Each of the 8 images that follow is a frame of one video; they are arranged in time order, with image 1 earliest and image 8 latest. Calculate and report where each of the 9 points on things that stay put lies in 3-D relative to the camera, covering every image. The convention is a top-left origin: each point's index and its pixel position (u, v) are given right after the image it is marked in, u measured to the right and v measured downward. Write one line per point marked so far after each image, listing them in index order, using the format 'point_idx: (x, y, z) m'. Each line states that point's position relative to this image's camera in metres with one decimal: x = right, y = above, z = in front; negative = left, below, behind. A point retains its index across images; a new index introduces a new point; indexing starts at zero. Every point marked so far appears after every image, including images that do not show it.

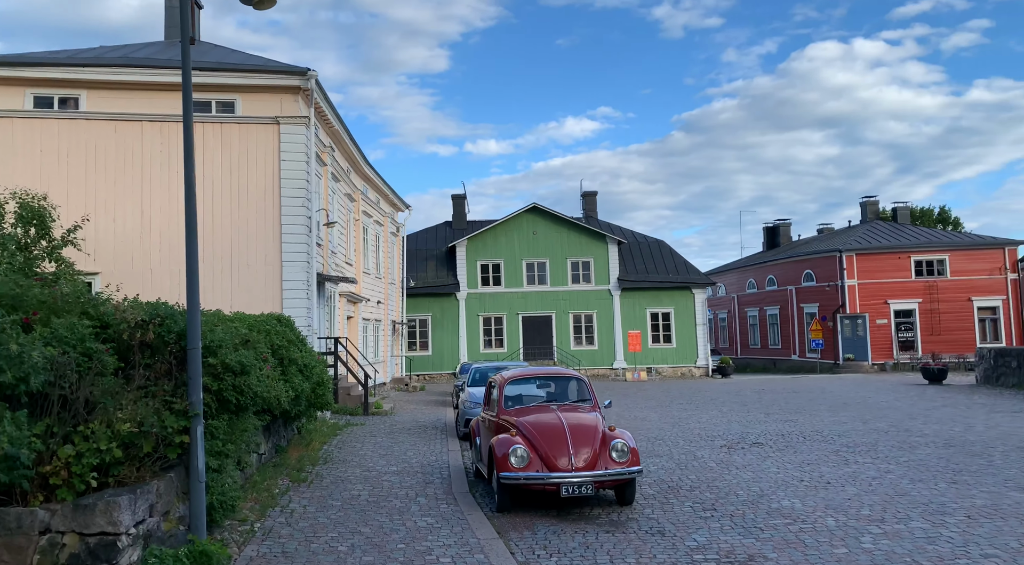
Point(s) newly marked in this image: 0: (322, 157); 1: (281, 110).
0: (-4.6, +3.1, +19.0) m
1: (-5.0, +3.7, +16.7) m
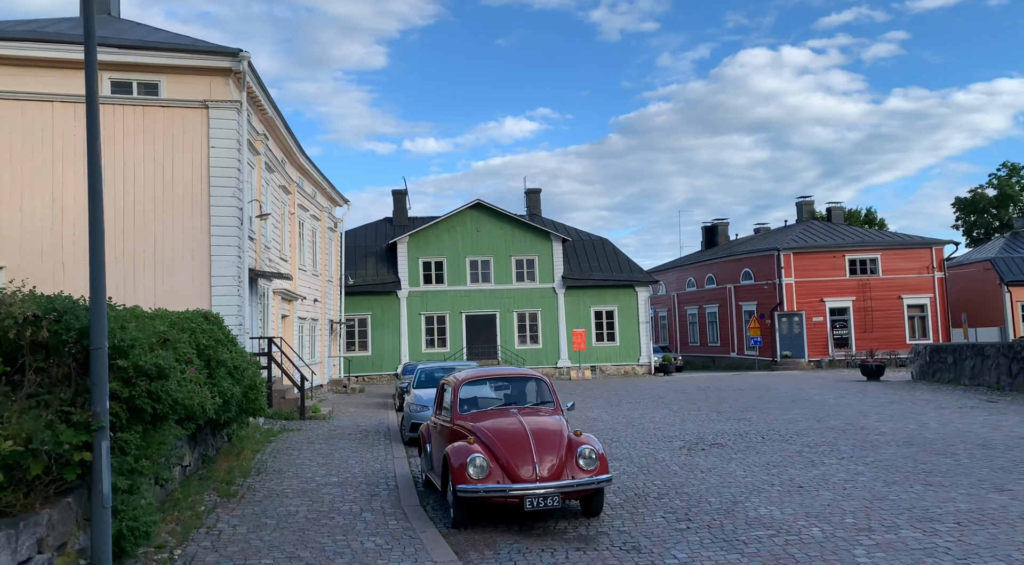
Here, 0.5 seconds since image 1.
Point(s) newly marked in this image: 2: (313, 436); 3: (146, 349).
0: (-5.9, +3.2, +17.9) m
1: (-6.1, +3.8, +15.6) m
2: (-3.5, -2.8, +13.9) m
3: (-2.6, -0.5, +5.5) m
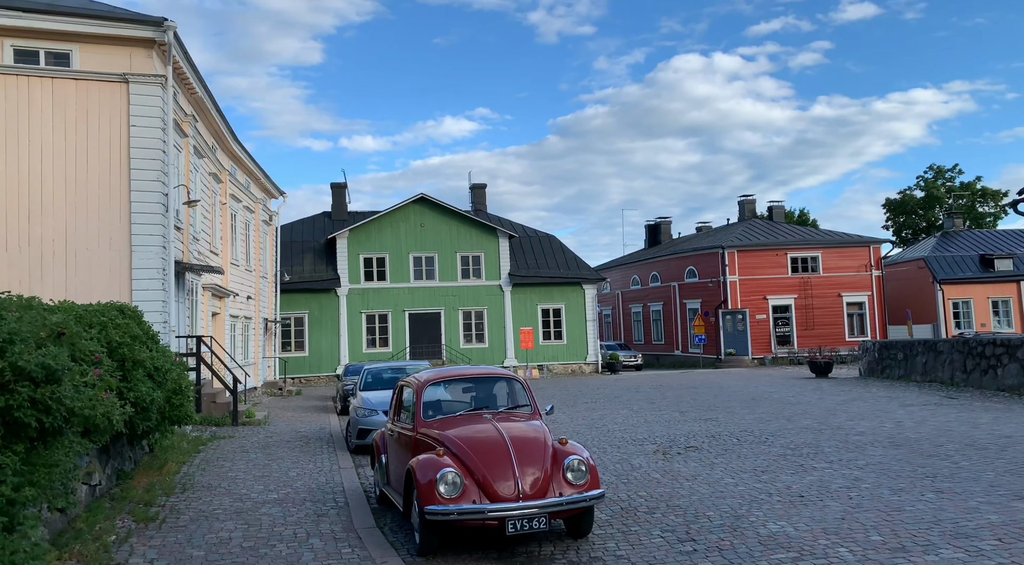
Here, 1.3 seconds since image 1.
0: (-7.0, +3.3, +16.4) m
1: (-6.9, +3.9, +14.1) m
2: (-4.2, -2.6, +12.6) m
3: (-2.7, -0.4, +4.4) m
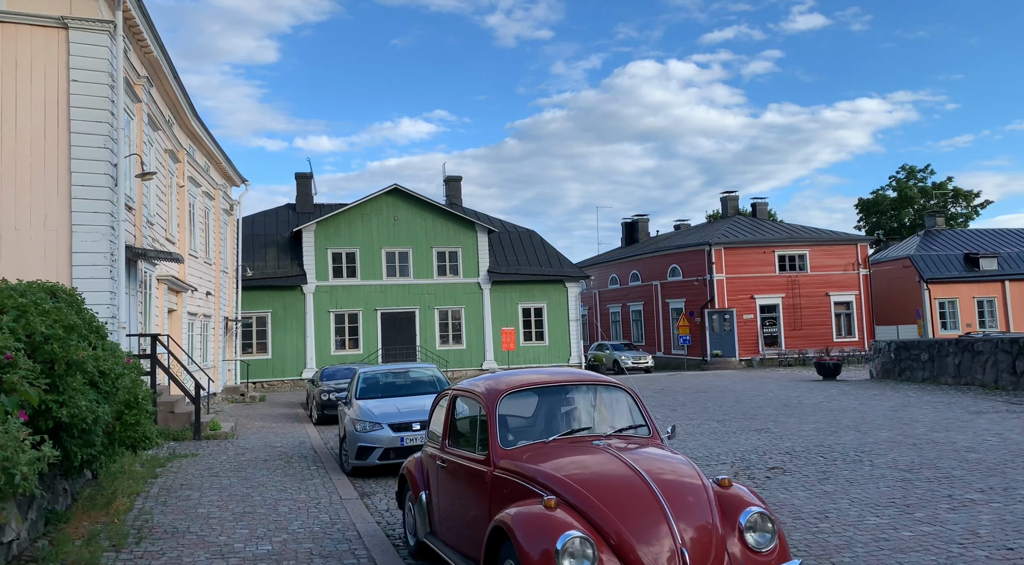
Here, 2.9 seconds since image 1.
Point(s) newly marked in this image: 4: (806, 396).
0: (-6.8, +3.5, +14.0) m
1: (-6.6, +4.1, +11.7) m
2: (-3.9, -2.4, +10.4) m
3: (-1.9, -0.1, +2.2) m
4: (+6.5, -2.5, +17.2) m
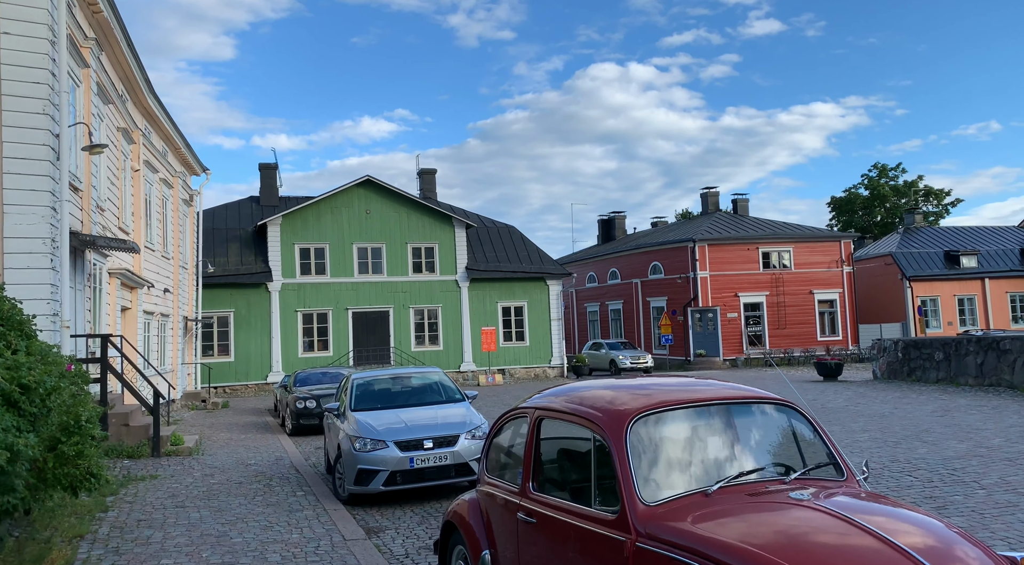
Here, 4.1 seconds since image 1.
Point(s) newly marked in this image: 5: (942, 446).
0: (-6.7, +3.6, +12.2) m
1: (-6.4, +4.2, +9.9) m
2: (-3.6, -2.3, +8.7) m
3: (-1.2, 0.0, +0.6) m
4: (+6.4, -2.4, +15.9) m
5: (+5.1, -1.9, +9.2) m
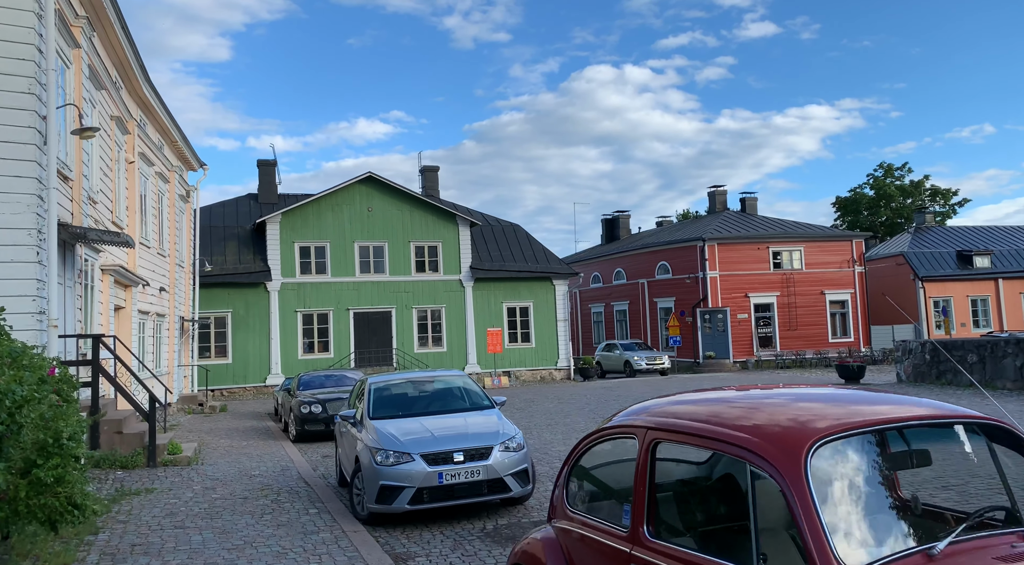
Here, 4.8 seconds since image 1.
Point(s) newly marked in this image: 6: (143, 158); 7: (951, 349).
0: (-6.4, +3.6, +11.3) m
1: (-6.1, +4.3, +9.0) m
2: (-3.2, -2.3, +7.8) m
3: (-0.8, +0.1, -0.3) m
4: (+6.7, -2.3, +15.1) m
5: (+5.5, -1.9, +8.4) m
6: (-8.6, +2.9, +18.1) m
7: (+10.5, -1.6, +18.6) m
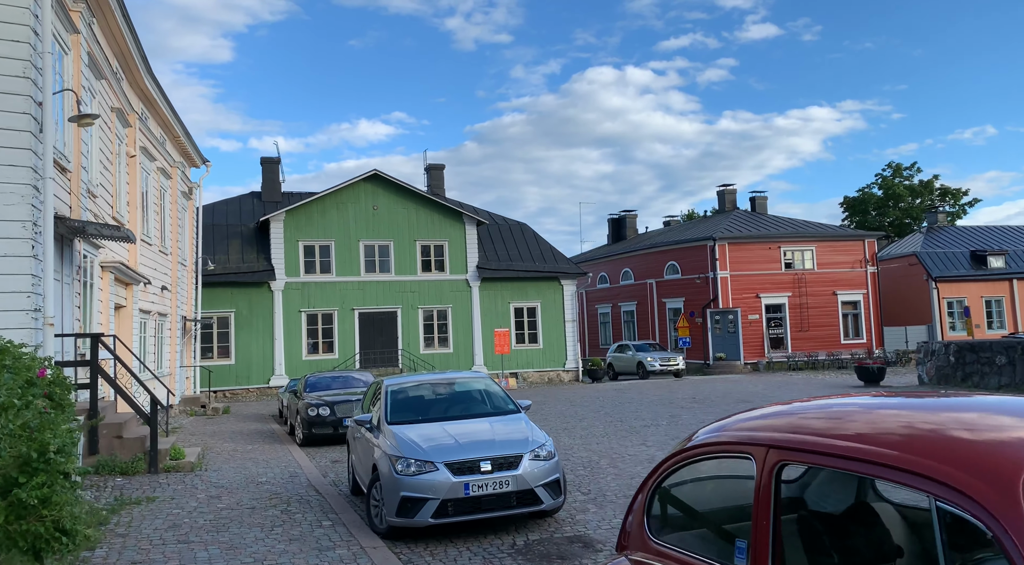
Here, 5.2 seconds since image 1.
0: (-6.1, +3.7, +10.8) m
1: (-5.8, +4.4, +8.5) m
2: (-3.0, -2.2, +7.2) m
3: (-0.6, +0.1, -0.8) m
4: (+7.0, -2.3, +14.5) m
5: (+5.7, -1.8, +7.8) m
6: (-8.3, +2.9, +17.6) m
7: (+10.8, -1.6, +18.0) m
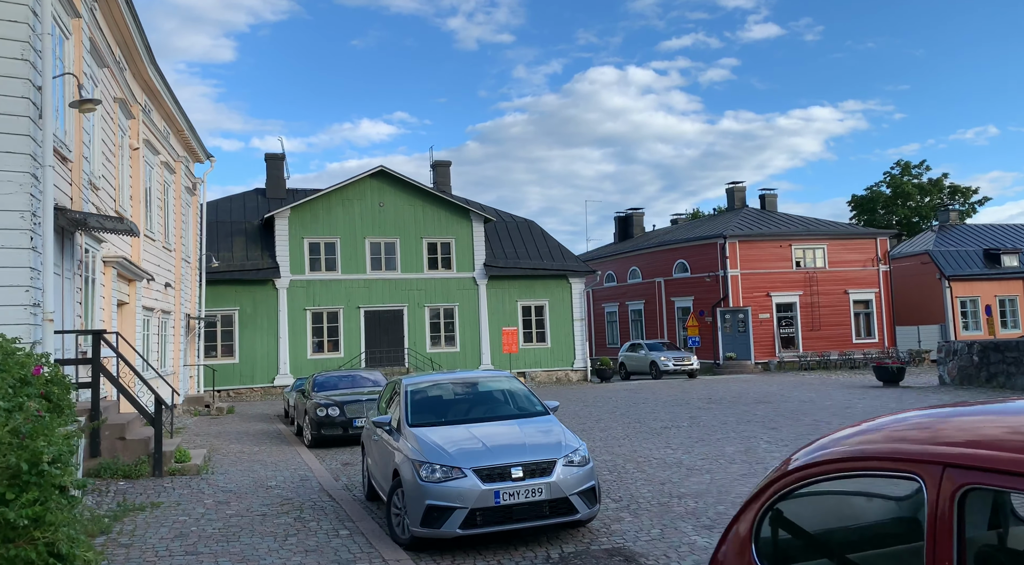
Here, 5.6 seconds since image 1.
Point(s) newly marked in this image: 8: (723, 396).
0: (-5.8, +3.8, +10.3) m
1: (-5.5, +4.4, +8.0) m
2: (-2.7, -2.1, +6.8) m
3: (-0.3, +0.2, -1.3) m
4: (+7.3, -2.3, +14.1) m
5: (+6.0, -1.8, +7.3) m
6: (-8.0, +3.0, +17.1) m
7: (+11.1, -1.5, +17.5) m
8: (+5.4, -2.9, +19.9) m
